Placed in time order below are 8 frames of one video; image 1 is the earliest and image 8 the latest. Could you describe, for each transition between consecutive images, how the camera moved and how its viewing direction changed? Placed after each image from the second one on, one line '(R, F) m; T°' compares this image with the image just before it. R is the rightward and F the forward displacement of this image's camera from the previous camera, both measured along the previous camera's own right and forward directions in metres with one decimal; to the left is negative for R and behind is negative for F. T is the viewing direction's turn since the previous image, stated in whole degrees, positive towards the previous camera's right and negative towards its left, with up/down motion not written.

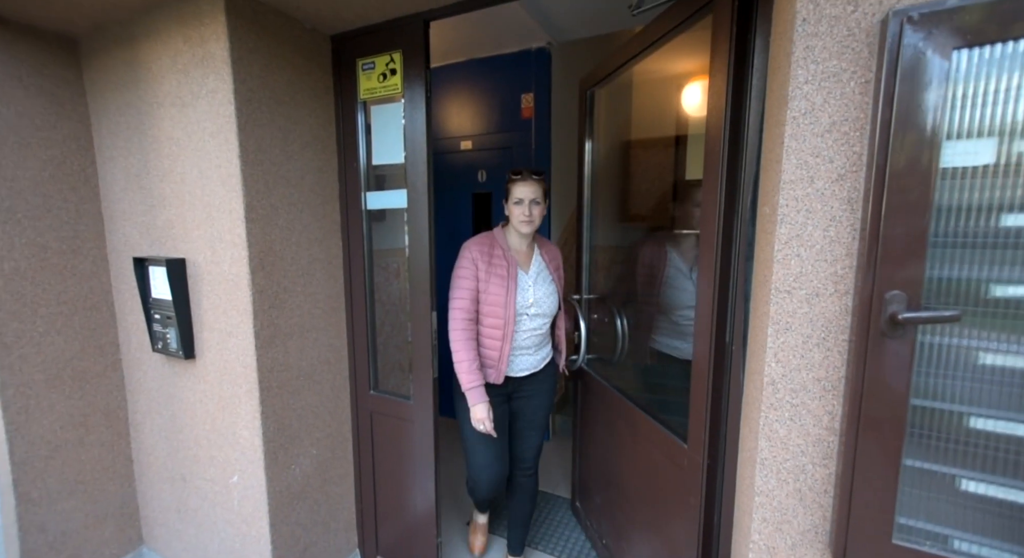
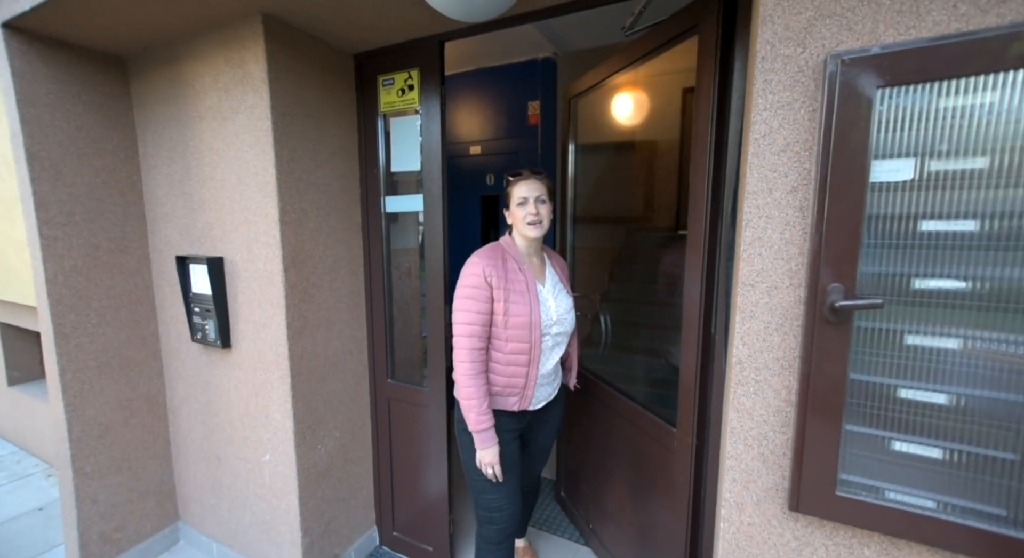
(0.0, -0.2) m; -1°
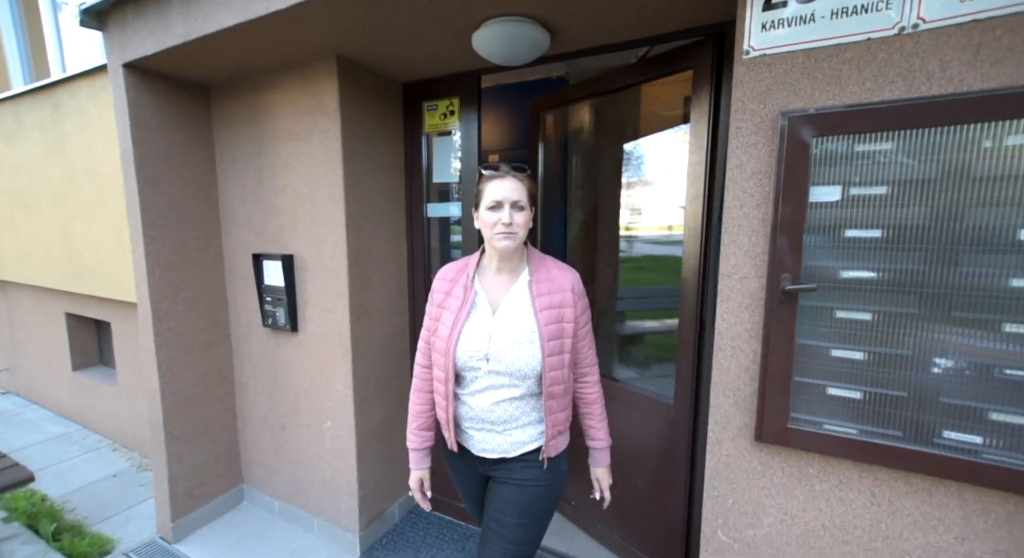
(-0.1, -0.4) m; 0°
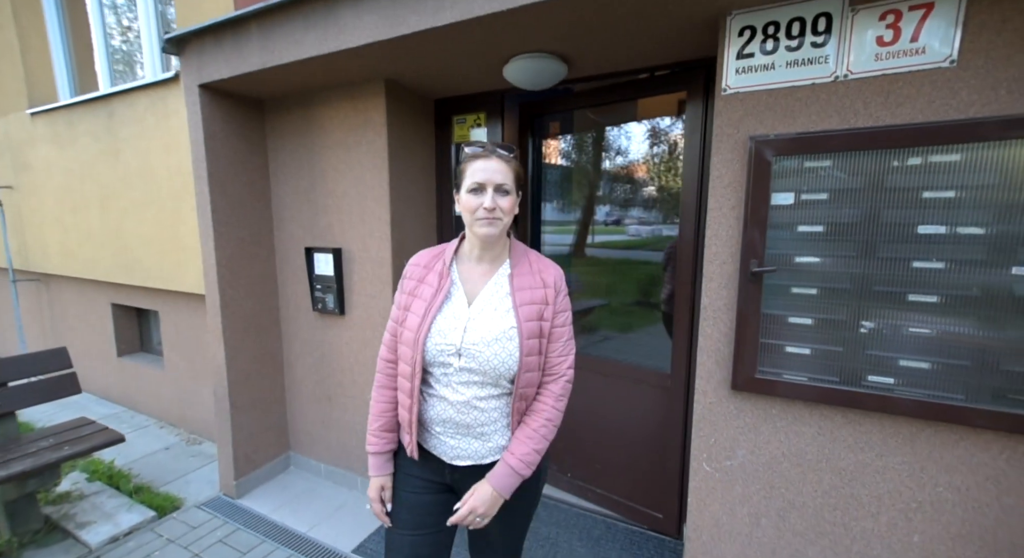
(-0.1, -0.4) m; +1°
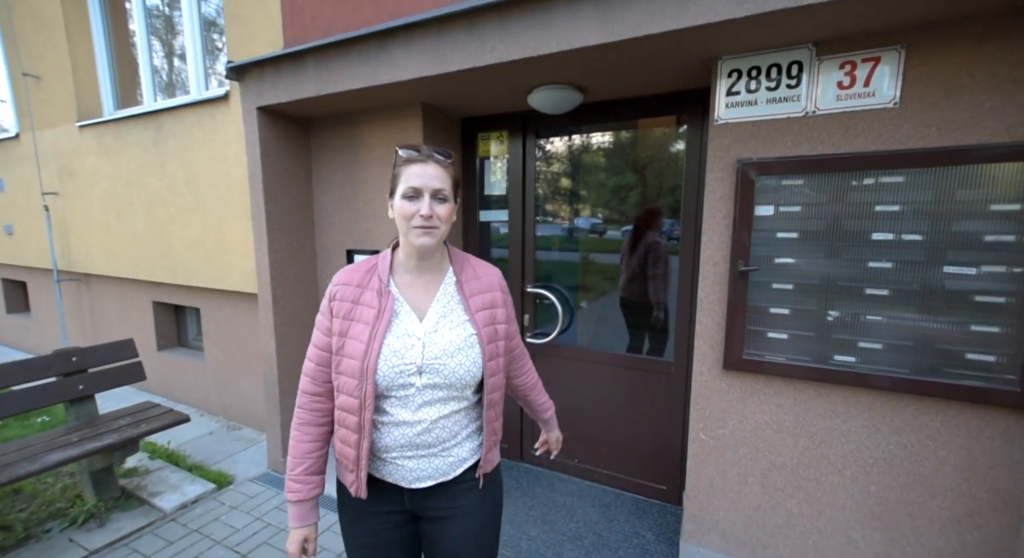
(-0.1, -0.3) m; 0°
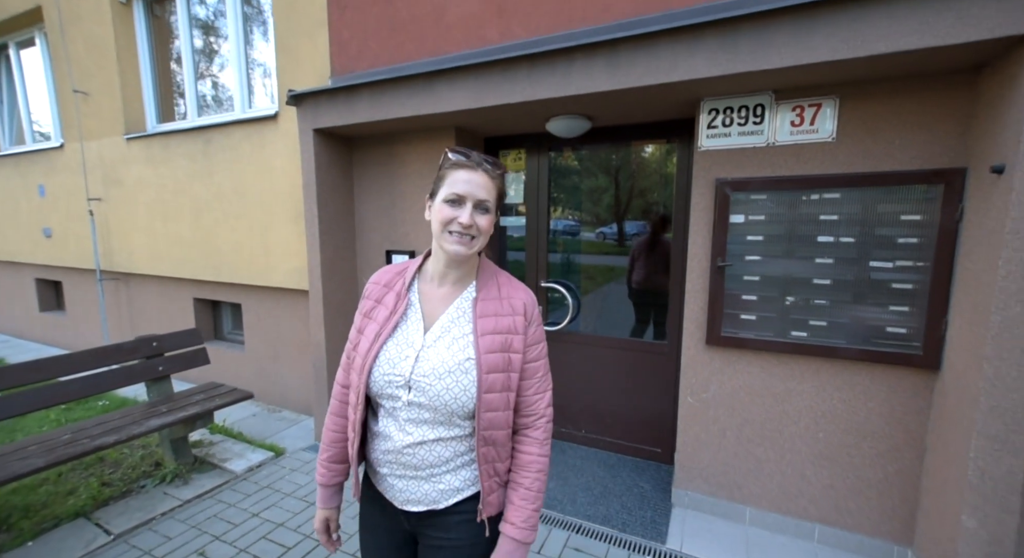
(-0.2, -0.5) m; +1°
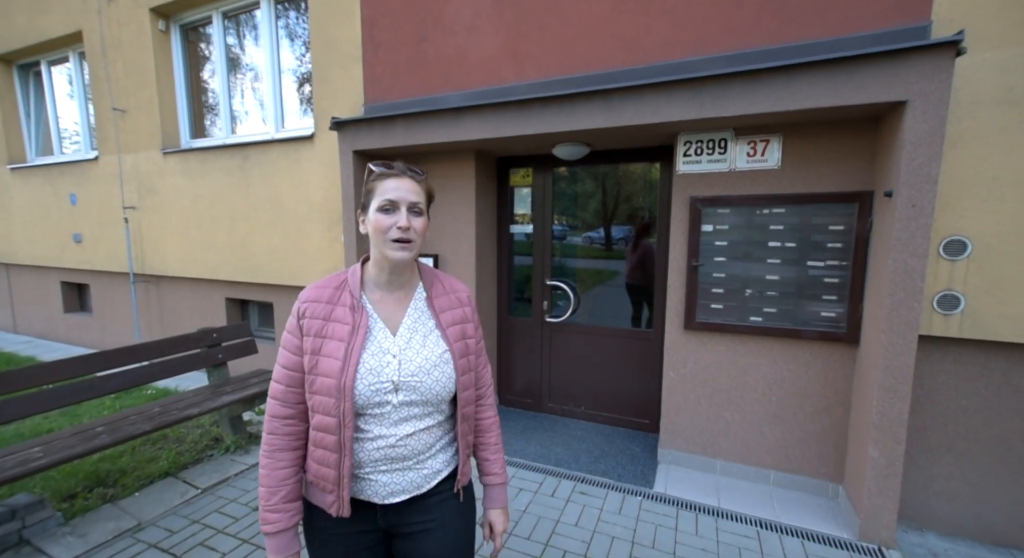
(-0.2, -0.6) m; +2°
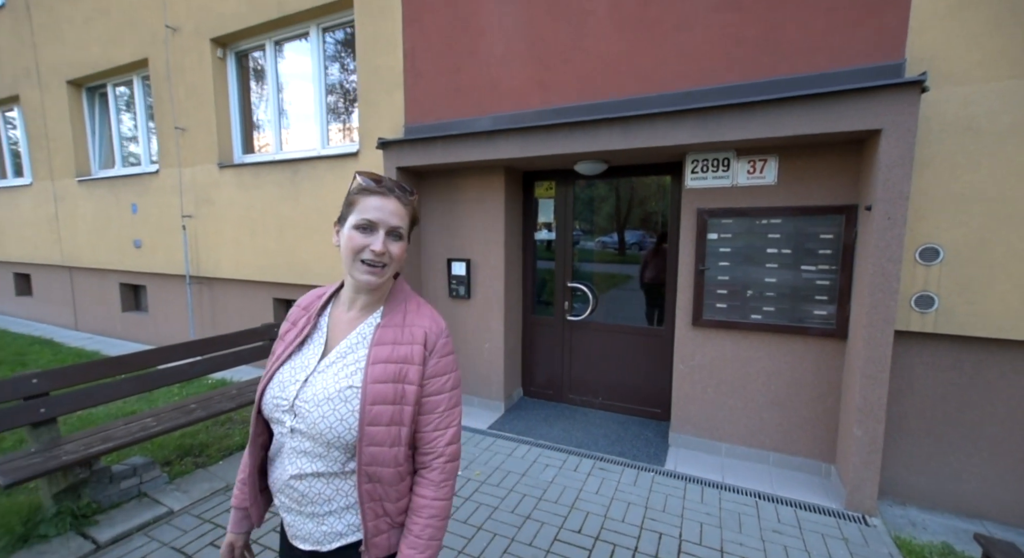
(-0.1, -0.4) m; -2°
